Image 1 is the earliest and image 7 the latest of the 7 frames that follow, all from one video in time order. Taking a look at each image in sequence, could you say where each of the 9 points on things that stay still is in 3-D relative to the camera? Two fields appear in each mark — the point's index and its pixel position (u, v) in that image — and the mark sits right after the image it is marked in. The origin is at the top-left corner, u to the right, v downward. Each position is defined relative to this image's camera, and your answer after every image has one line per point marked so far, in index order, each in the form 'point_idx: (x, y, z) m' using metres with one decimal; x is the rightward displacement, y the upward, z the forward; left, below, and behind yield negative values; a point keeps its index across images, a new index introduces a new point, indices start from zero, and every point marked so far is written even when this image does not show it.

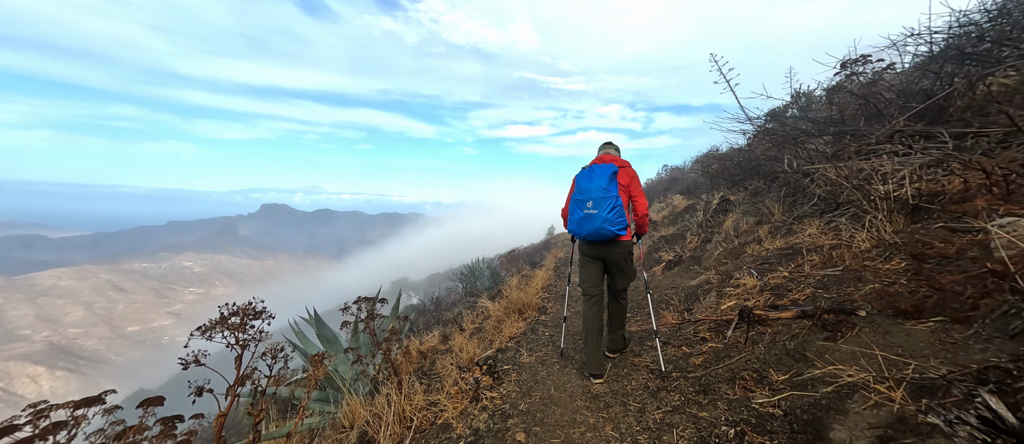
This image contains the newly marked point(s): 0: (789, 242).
0: (+2.8, -0.2, +3.7) m
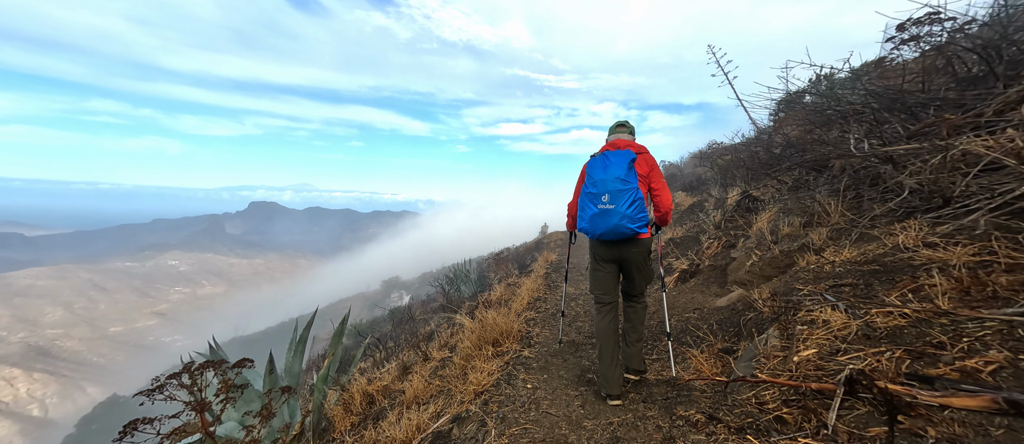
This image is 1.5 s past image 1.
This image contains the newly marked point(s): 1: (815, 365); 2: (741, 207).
0: (+2.6, -0.2, +2.6) m
1: (+1.5, -0.7, +1.8) m
2: (+3.5, +0.2, +5.5) m
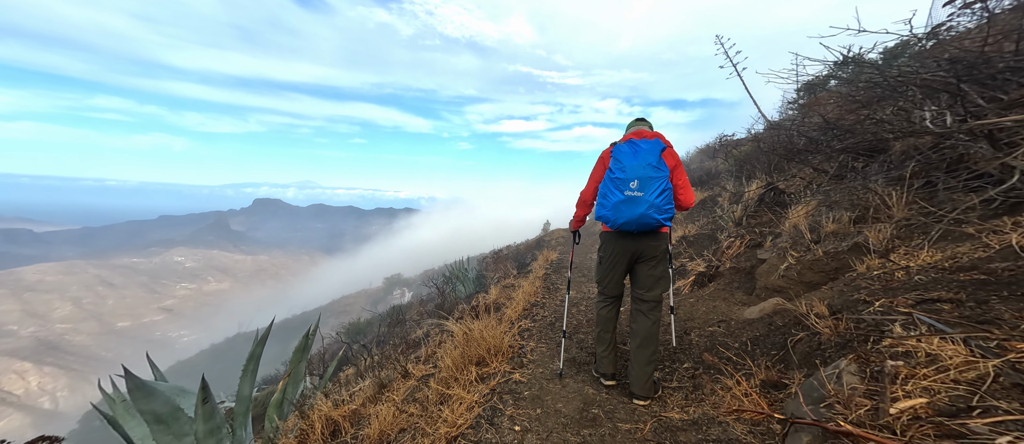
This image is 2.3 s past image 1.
0: (+2.5, -0.2, +2.0) m
1: (+1.4, -0.7, +1.2) m
2: (+3.4, +0.3, +4.8) m
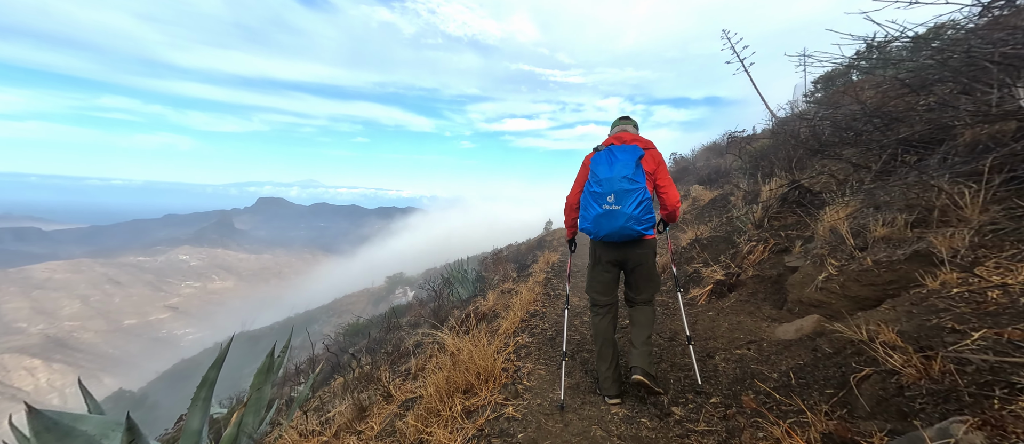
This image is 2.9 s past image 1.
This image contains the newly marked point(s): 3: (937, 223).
0: (+2.5, -0.2, +1.5) m
1: (+1.4, -0.7, +0.8) m
2: (+3.3, +0.3, +4.4) m
3: (+2.8, 0.0, +2.4) m
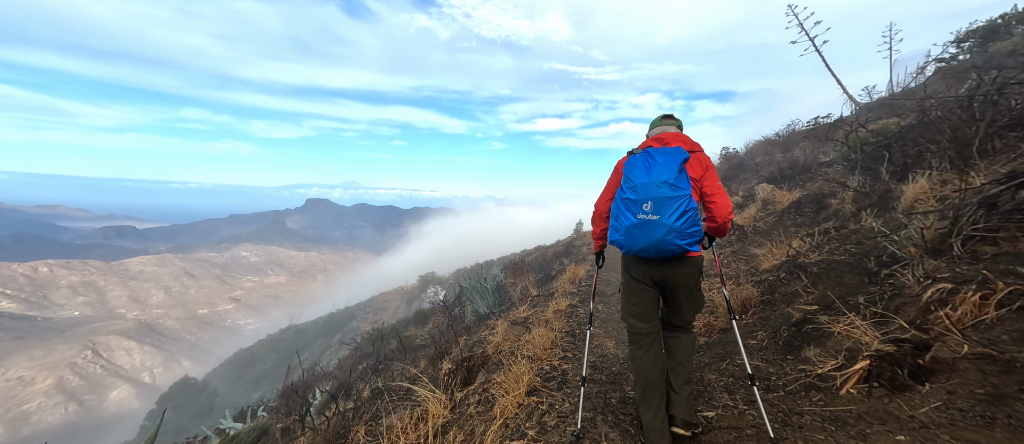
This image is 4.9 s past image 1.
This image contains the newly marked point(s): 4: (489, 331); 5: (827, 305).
0: (+2.2, -0.4, -0.3) m
1: (+1.1, -0.9, -1.0) m
2: (+3.4, +0.1, +2.4) m
3: (+2.6, -0.2, +0.5) m
4: (-0.4, -1.9, +6.2) m
5: (+2.8, -0.7, +3.1) m
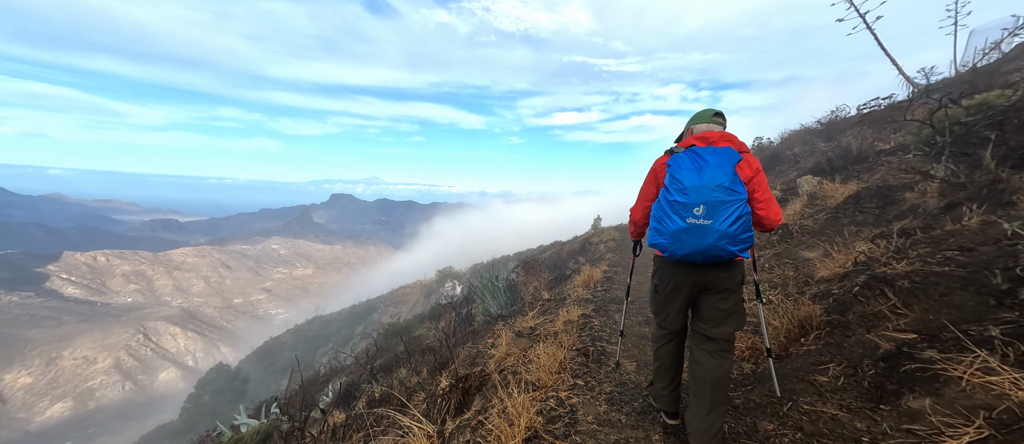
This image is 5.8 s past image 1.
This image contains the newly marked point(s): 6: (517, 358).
0: (+2.0, -0.4, -1.1) m
1: (+0.8, -0.9, -1.8) m
2: (+3.3, +0.1, +1.5) m
3: (+2.4, -0.2, -0.4) m
4: (-0.3, -1.8, +5.5) m
5: (+2.7, -0.7, +2.2) m
6: (+0.1, -1.6, +4.2) m
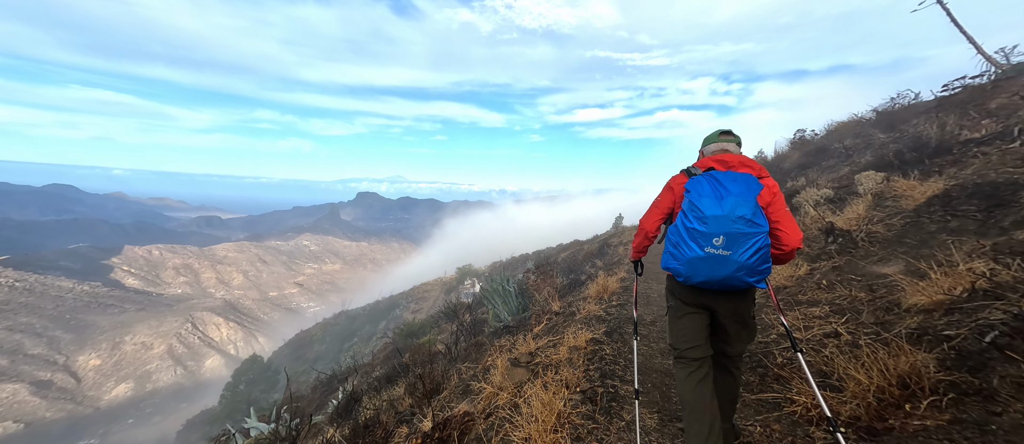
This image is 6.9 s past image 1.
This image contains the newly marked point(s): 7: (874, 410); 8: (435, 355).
0: (+1.6, -0.5, -2.1) m
1: (+0.4, -1.0, -2.7) m
2: (+3.0, 0.0, +0.5) m
3: (+2.0, -0.3, -1.4) m
4: (-0.3, -1.9, +4.6) m
5: (+2.5, -0.8, +1.2) m
6: (0.0, -1.7, +3.3) m
7: (+2.3, -1.2, +2.3) m
8: (-2.0, -2.9, +7.2) m
